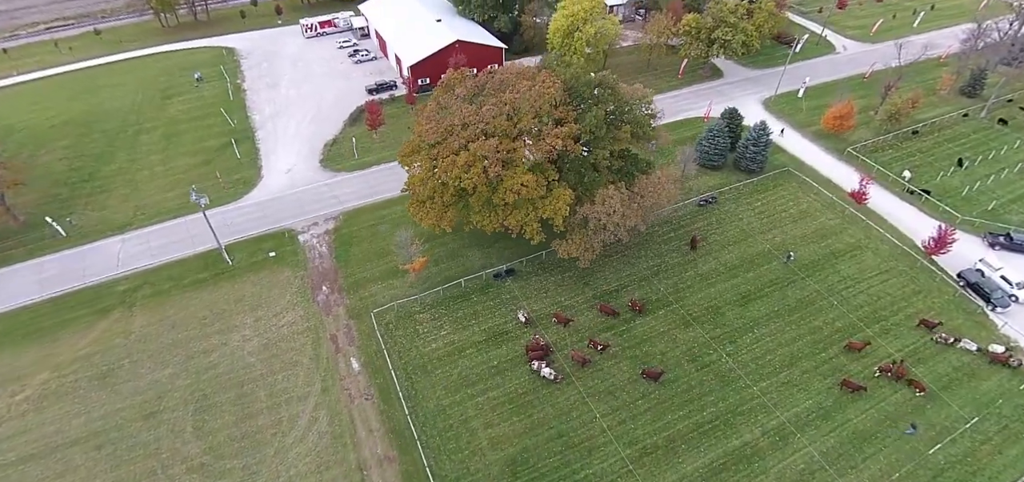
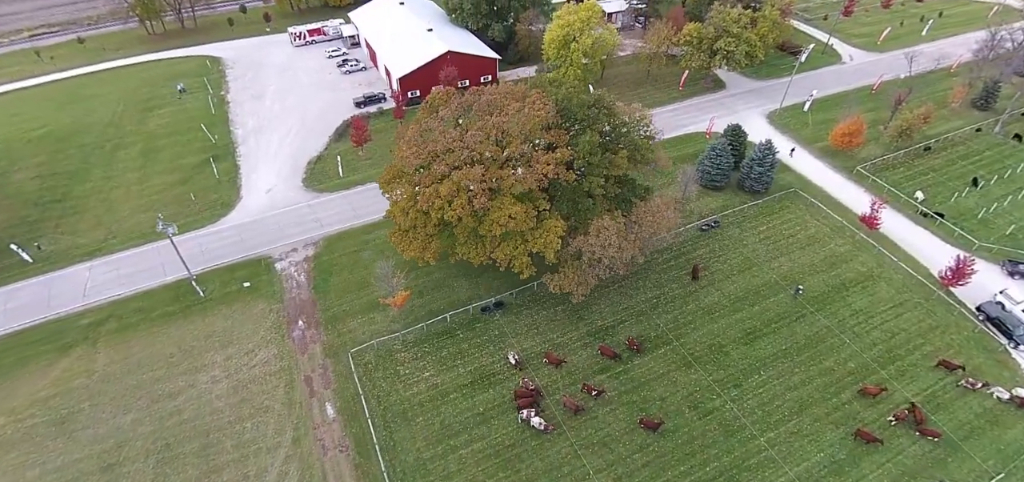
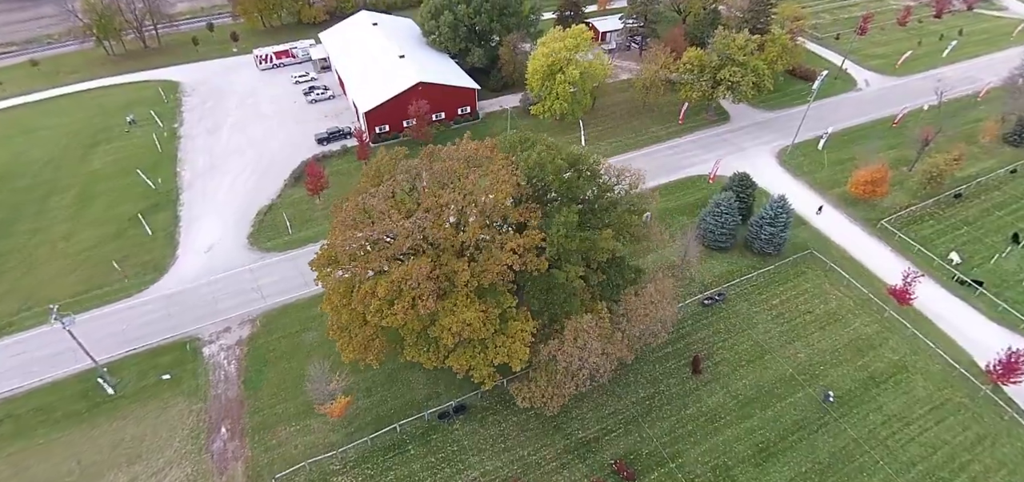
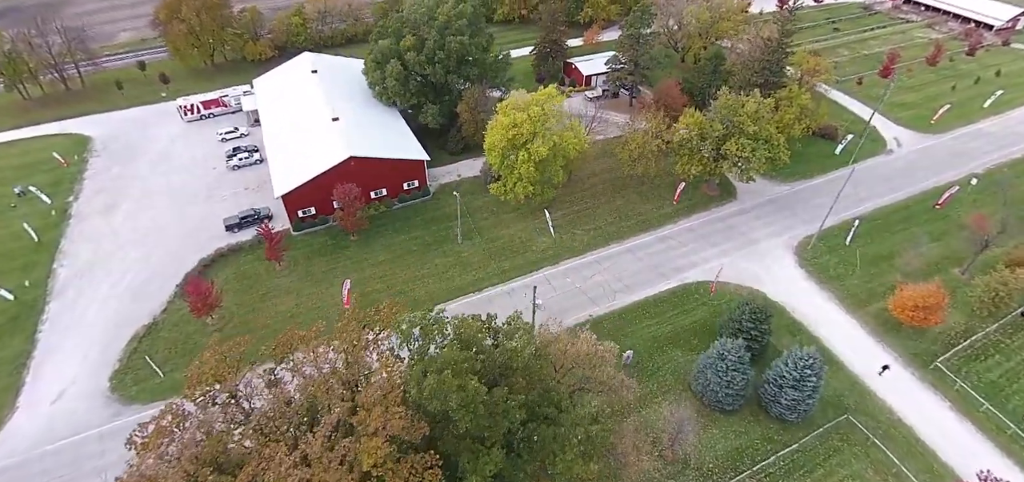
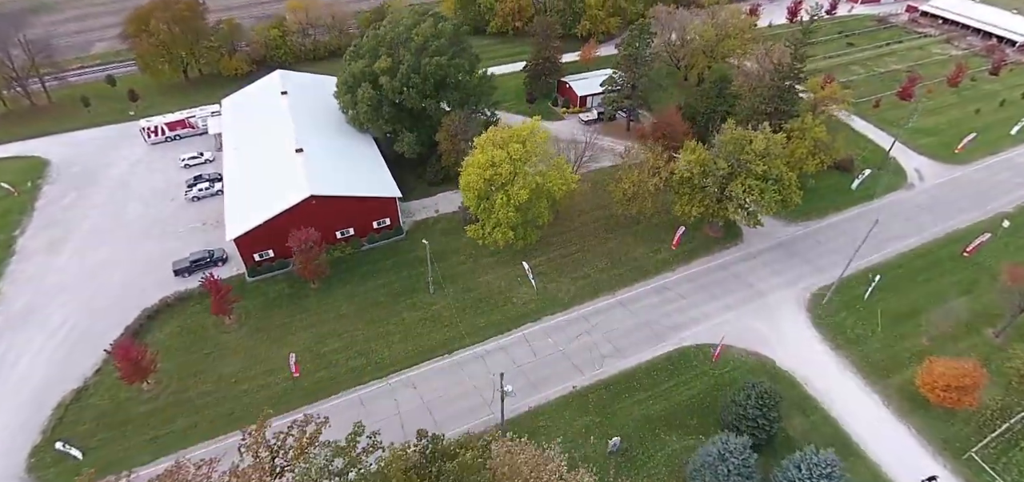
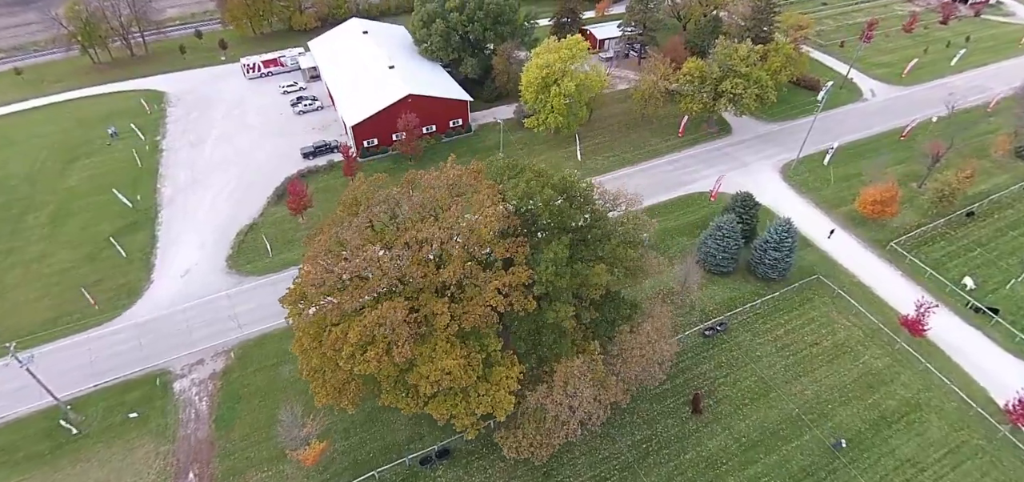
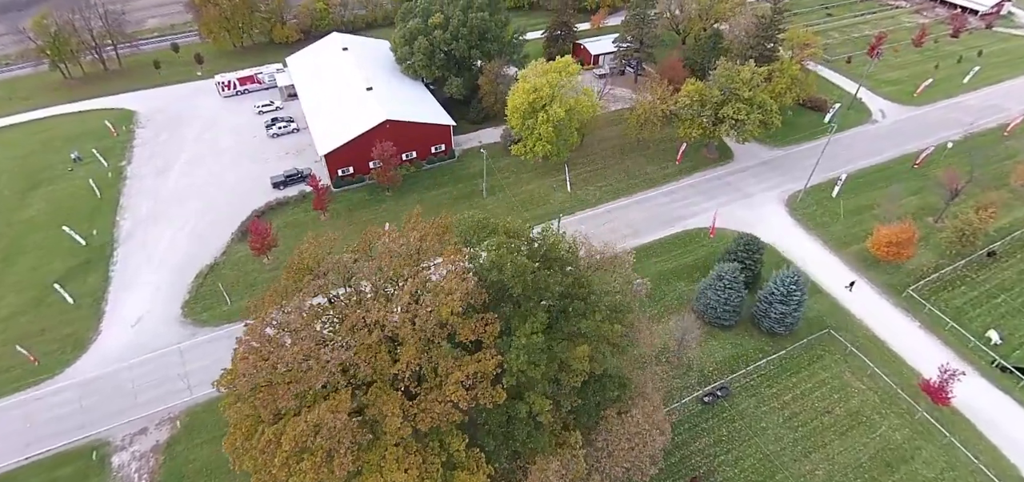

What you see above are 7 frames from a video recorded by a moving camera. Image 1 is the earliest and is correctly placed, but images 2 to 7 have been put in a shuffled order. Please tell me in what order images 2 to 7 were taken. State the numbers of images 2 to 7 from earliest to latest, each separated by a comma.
2, 3, 6, 7, 4, 5
